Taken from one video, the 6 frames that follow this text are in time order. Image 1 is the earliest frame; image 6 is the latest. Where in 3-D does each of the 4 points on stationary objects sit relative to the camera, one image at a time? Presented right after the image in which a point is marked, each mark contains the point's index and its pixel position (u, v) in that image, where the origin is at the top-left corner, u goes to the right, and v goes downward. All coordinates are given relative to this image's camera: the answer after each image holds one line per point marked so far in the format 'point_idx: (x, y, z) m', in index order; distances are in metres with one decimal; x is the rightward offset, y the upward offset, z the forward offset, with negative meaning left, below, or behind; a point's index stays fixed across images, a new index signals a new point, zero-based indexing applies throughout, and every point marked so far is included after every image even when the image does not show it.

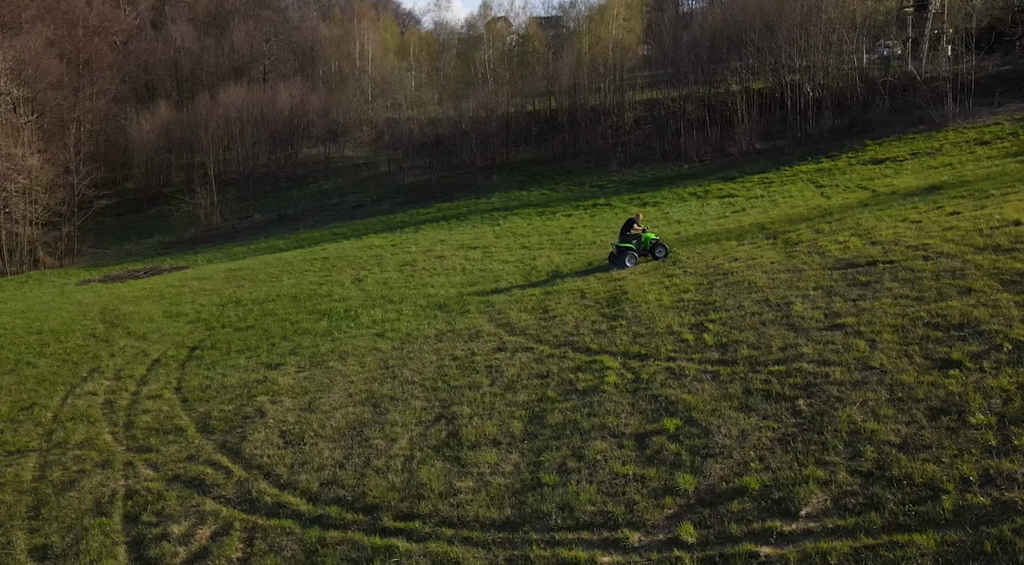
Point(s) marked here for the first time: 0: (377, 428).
0: (-1.9, -2.1, +12.1) m
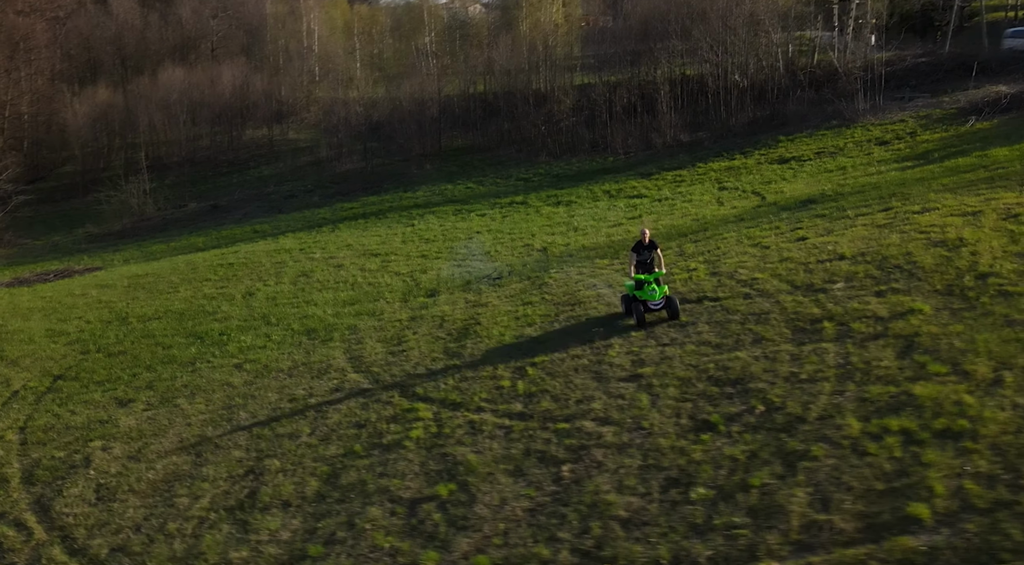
0: (-4.7, -2.9, +12.3) m
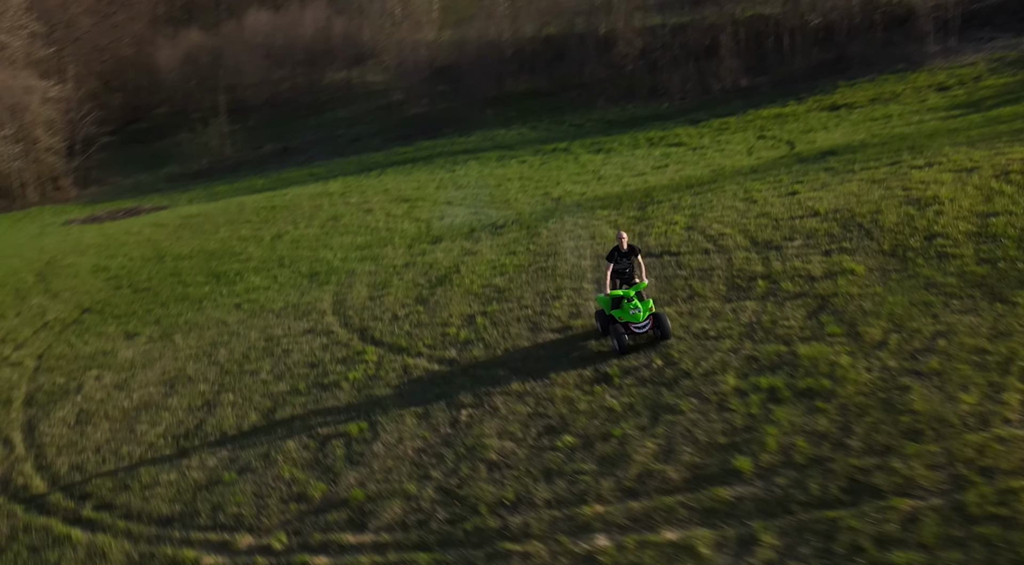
0: (-5.7, -2.1, +13.5) m
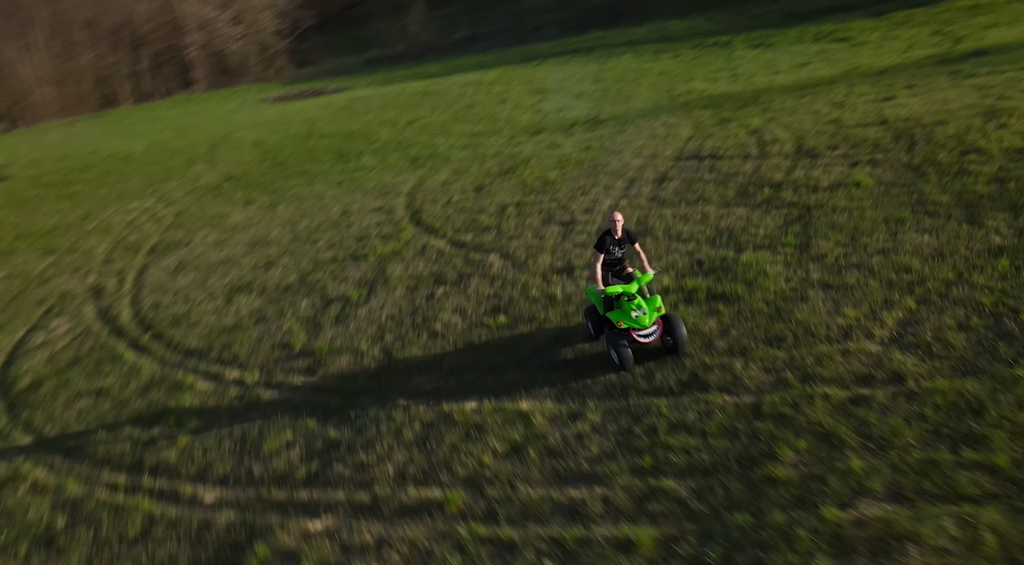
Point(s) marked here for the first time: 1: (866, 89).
0: (-5.3, +0.3, +15.8) m
1: (+8.4, +4.6, +20.1) m
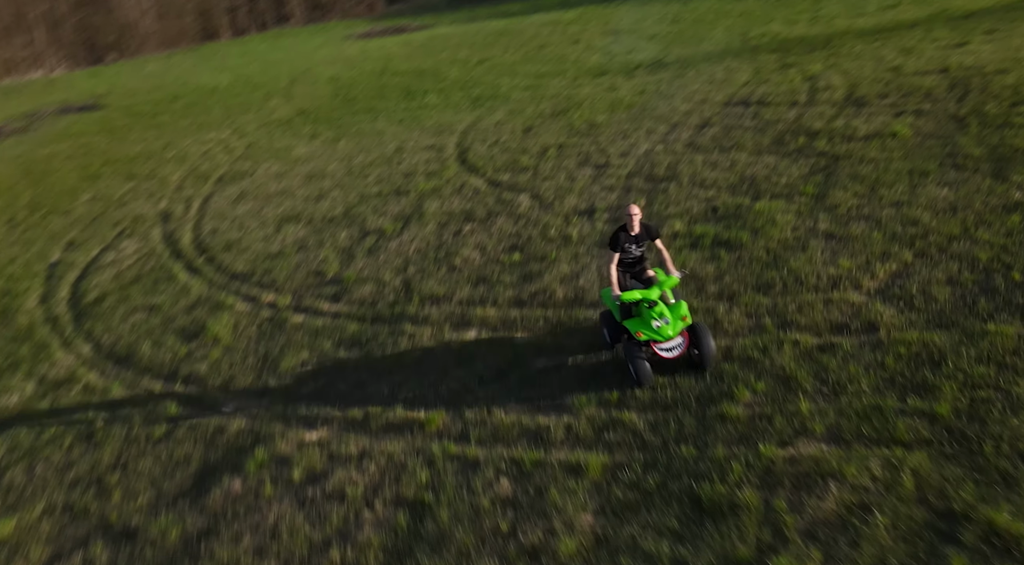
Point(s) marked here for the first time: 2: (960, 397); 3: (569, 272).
0: (-4.5, +1.6, +16.6) m
1: (+9.7, +5.6, +19.2) m
2: (+3.4, -0.9, +6.3) m
3: (+0.7, +0.2, +9.9) m
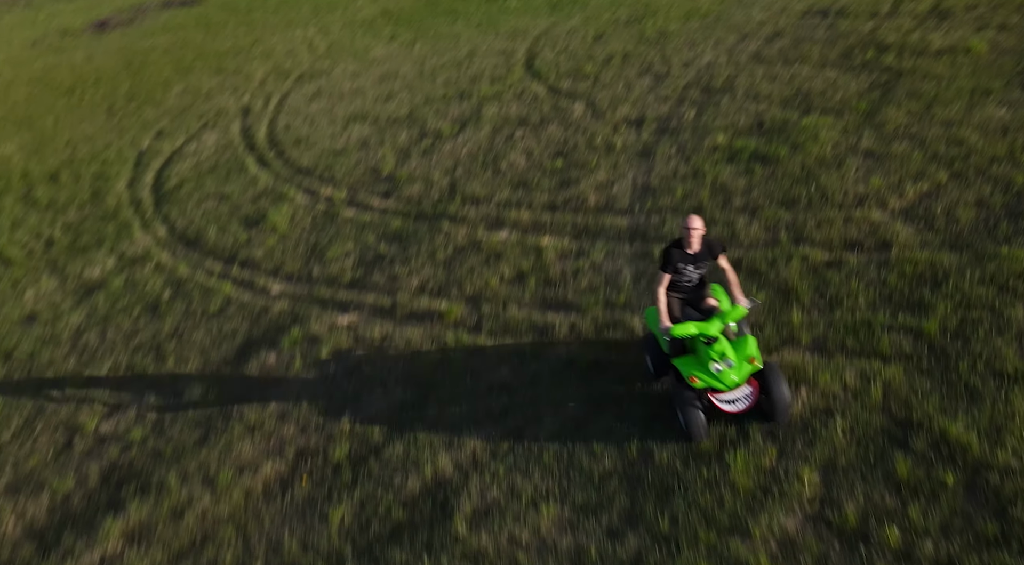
0: (-3.2, +3.7, +17.1) m
1: (+11.4, +7.1, +17.7) m
2: (+3.3, -0.3, +6.4) m
3: (+1.2, +1.3, +10.1) m
